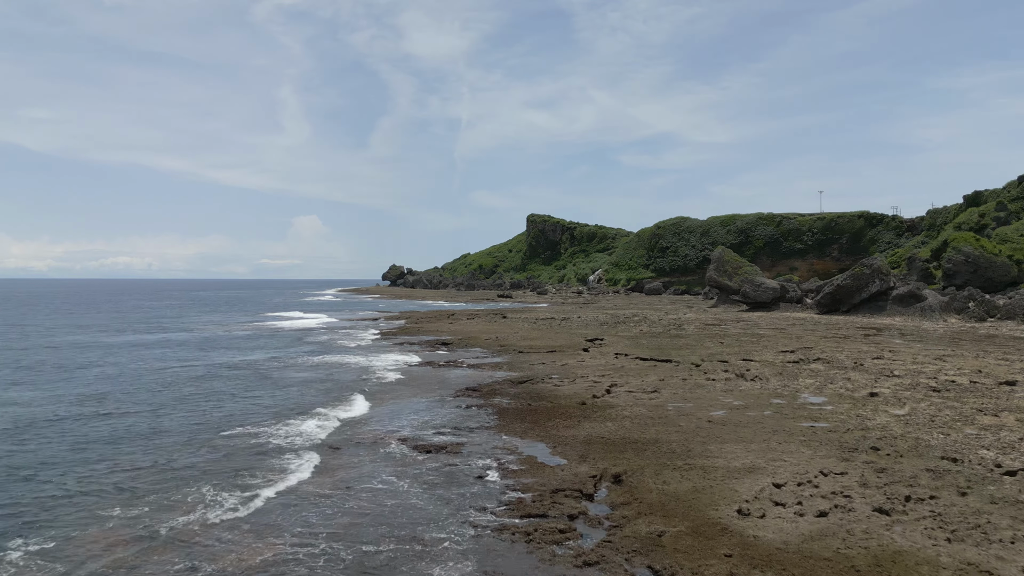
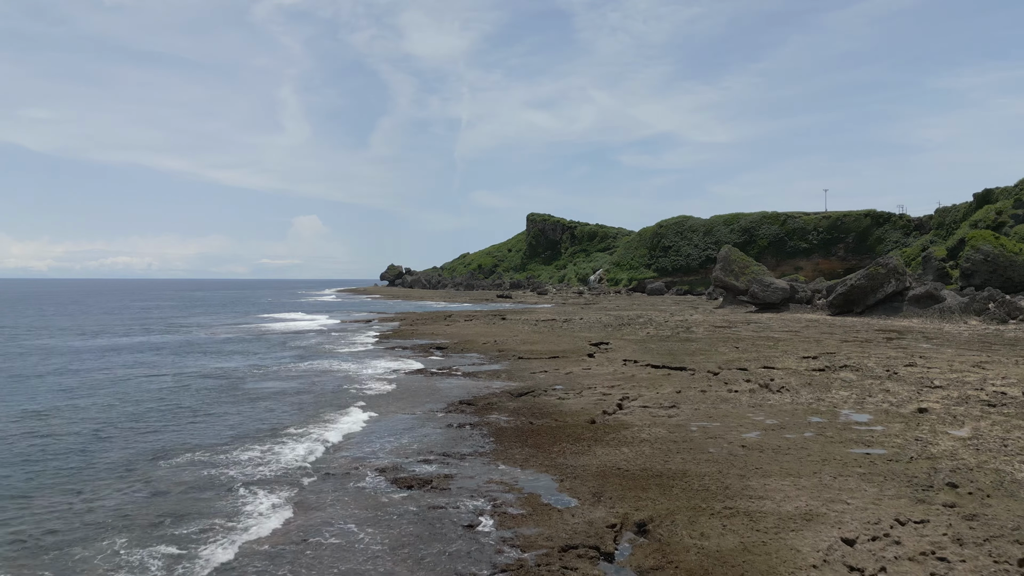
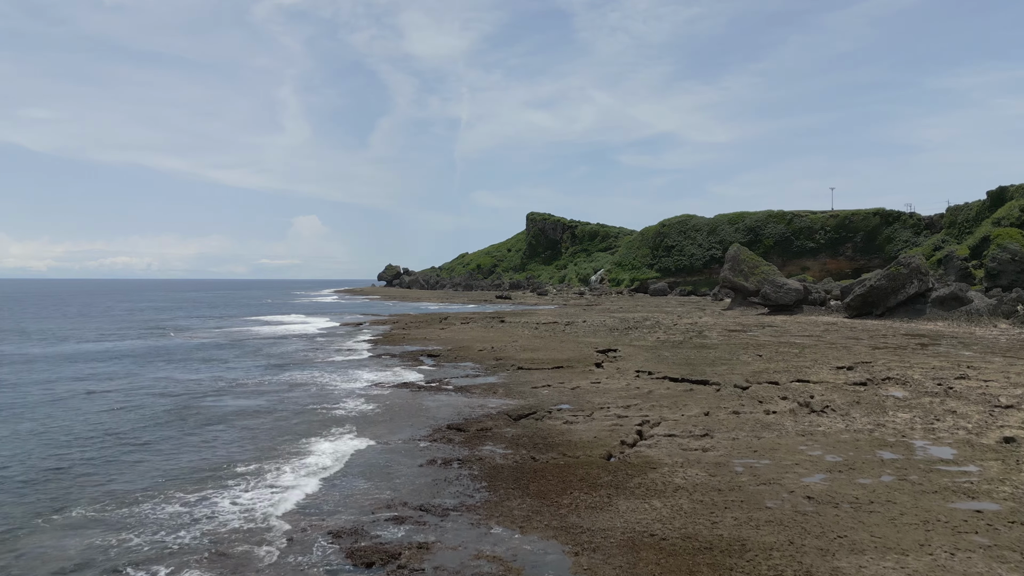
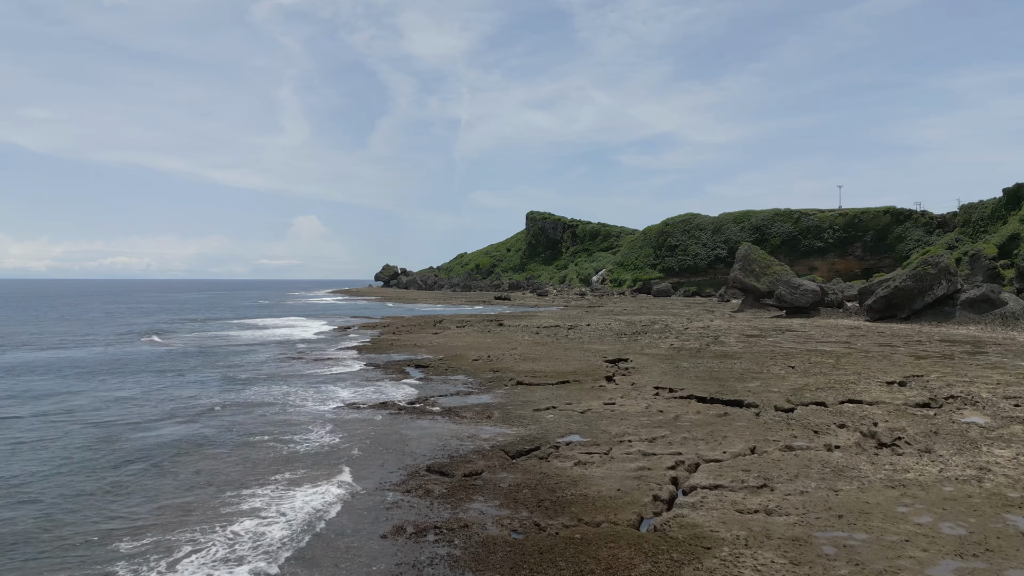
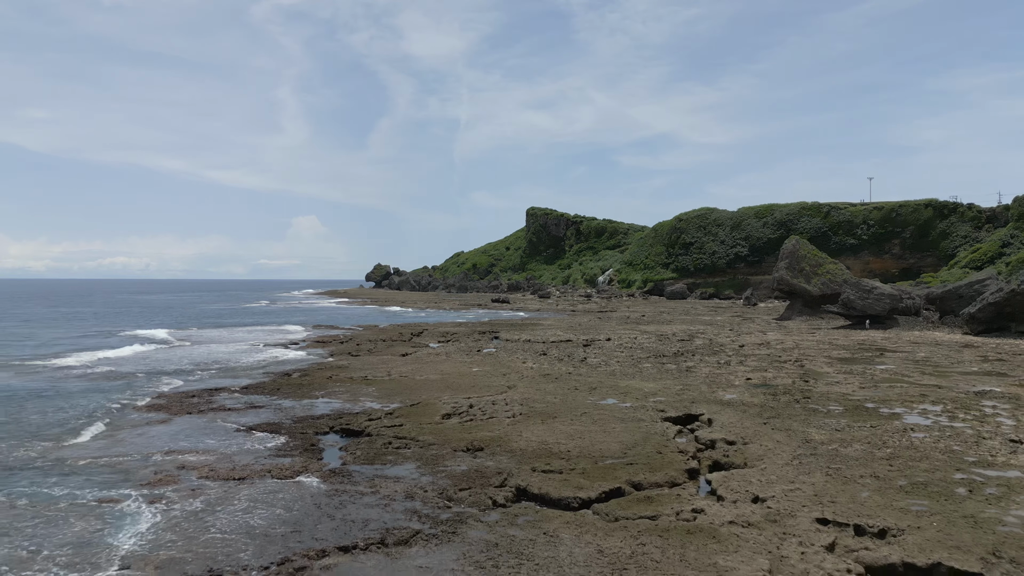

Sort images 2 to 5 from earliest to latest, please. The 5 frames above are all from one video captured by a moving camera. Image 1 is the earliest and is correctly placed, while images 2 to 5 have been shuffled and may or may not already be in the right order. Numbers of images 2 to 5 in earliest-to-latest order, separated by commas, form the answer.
2, 3, 4, 5
